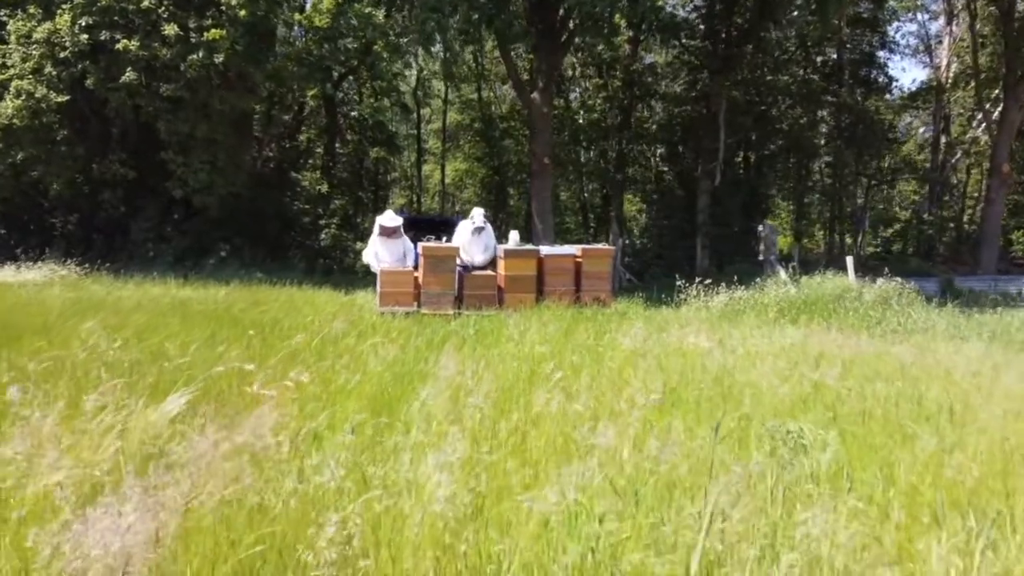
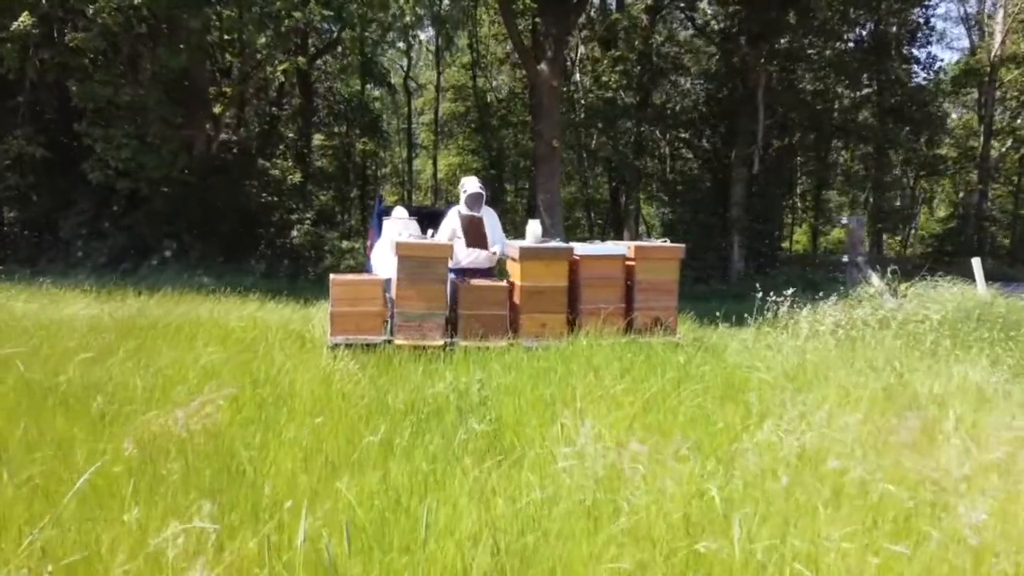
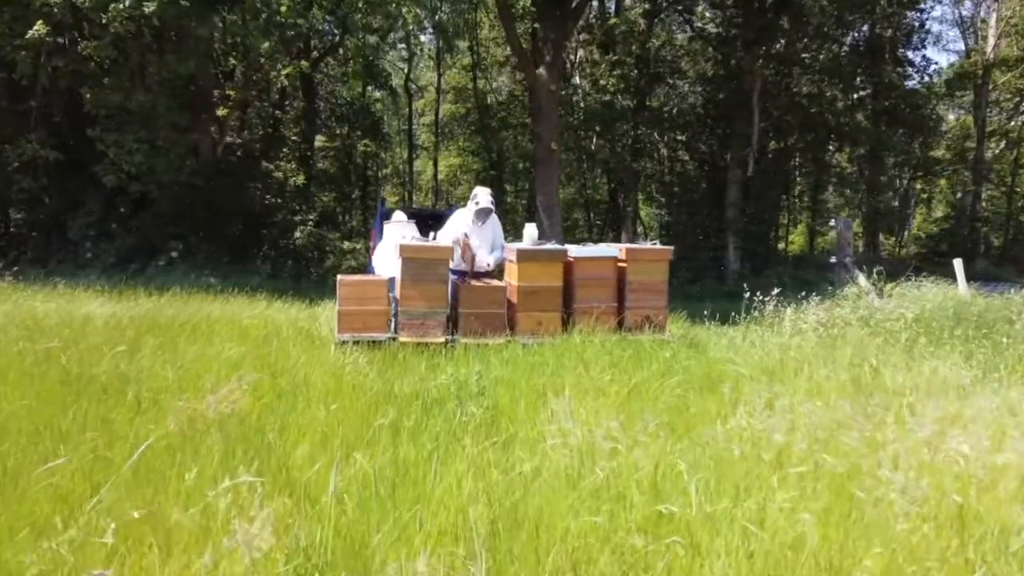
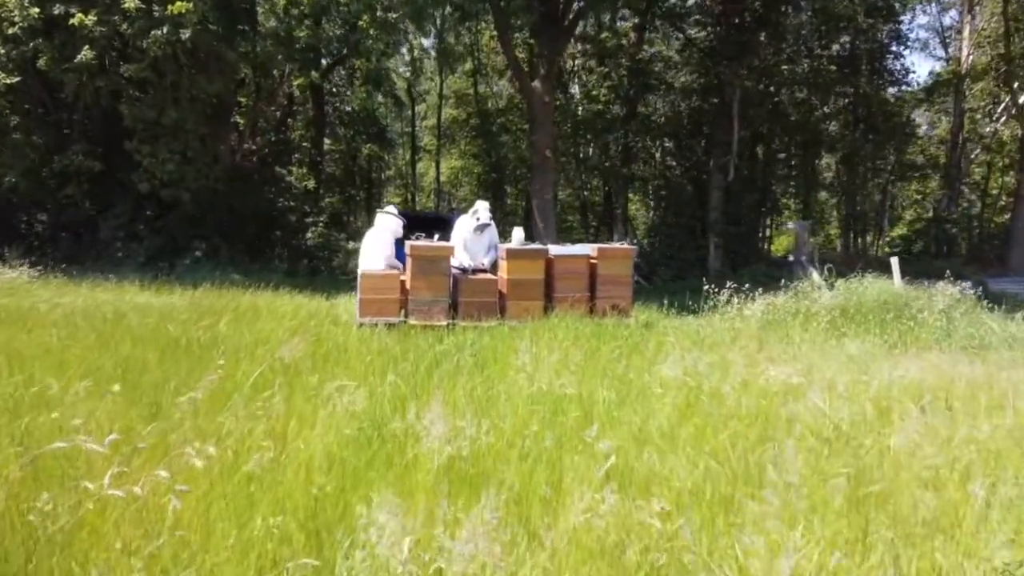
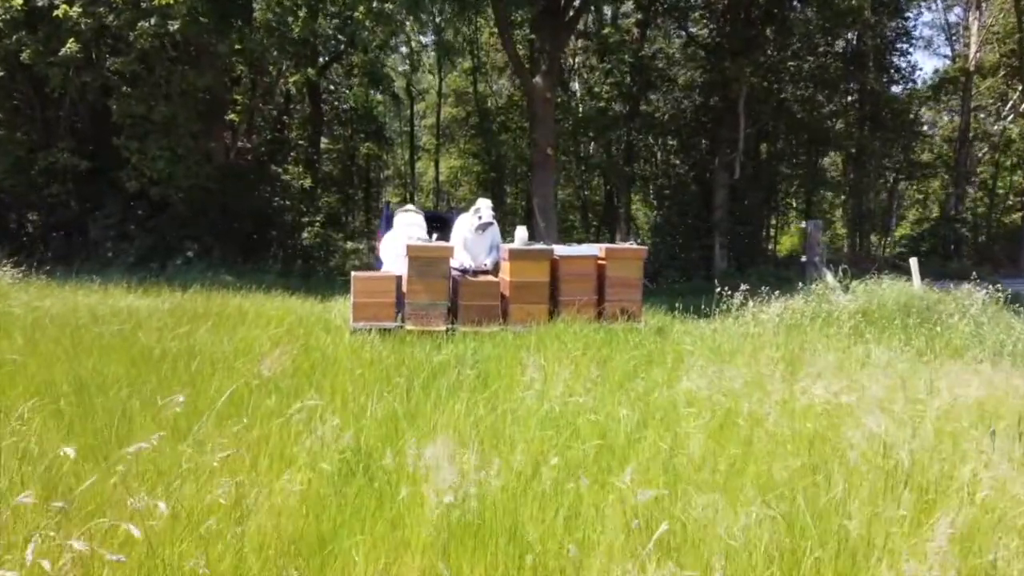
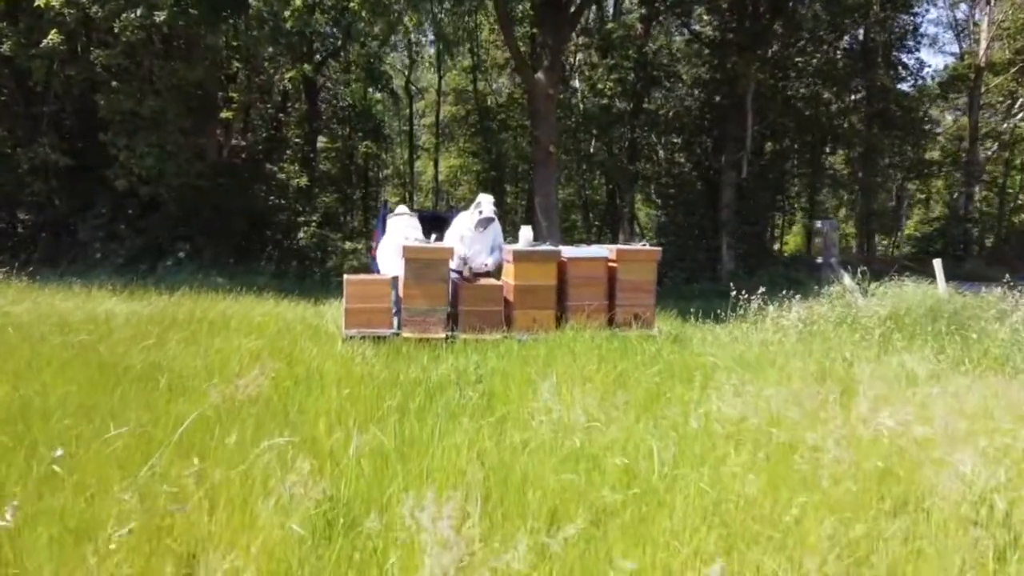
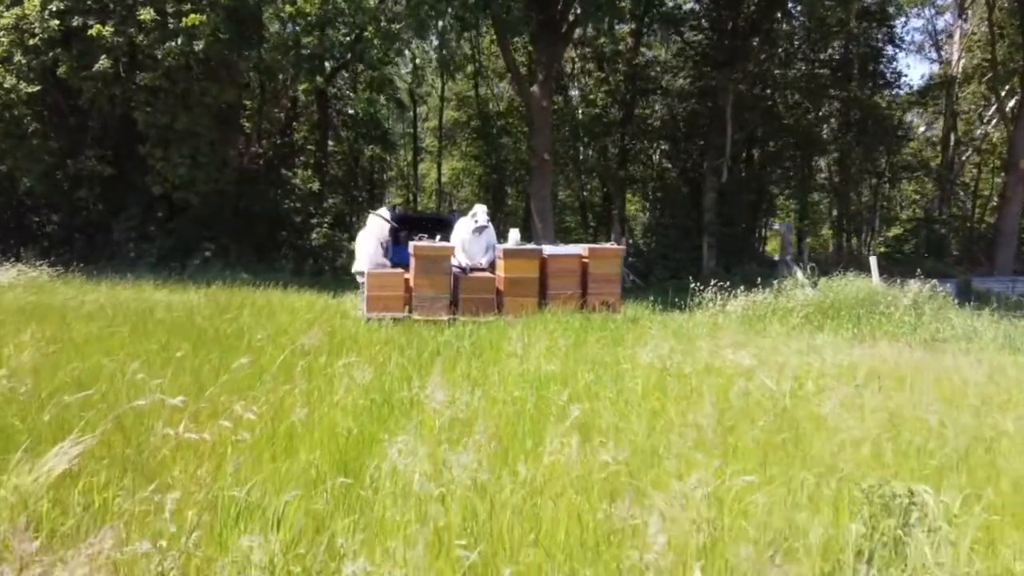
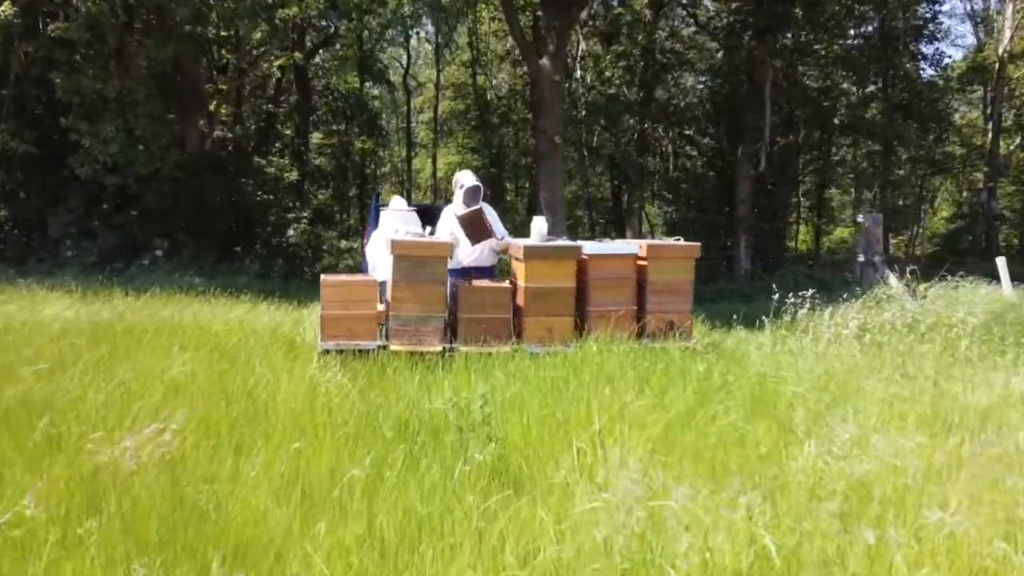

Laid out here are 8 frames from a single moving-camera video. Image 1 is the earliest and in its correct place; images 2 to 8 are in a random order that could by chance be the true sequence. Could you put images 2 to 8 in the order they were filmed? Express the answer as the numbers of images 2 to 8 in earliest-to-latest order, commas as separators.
7, 4, 5, 6, 3, 2, 8
